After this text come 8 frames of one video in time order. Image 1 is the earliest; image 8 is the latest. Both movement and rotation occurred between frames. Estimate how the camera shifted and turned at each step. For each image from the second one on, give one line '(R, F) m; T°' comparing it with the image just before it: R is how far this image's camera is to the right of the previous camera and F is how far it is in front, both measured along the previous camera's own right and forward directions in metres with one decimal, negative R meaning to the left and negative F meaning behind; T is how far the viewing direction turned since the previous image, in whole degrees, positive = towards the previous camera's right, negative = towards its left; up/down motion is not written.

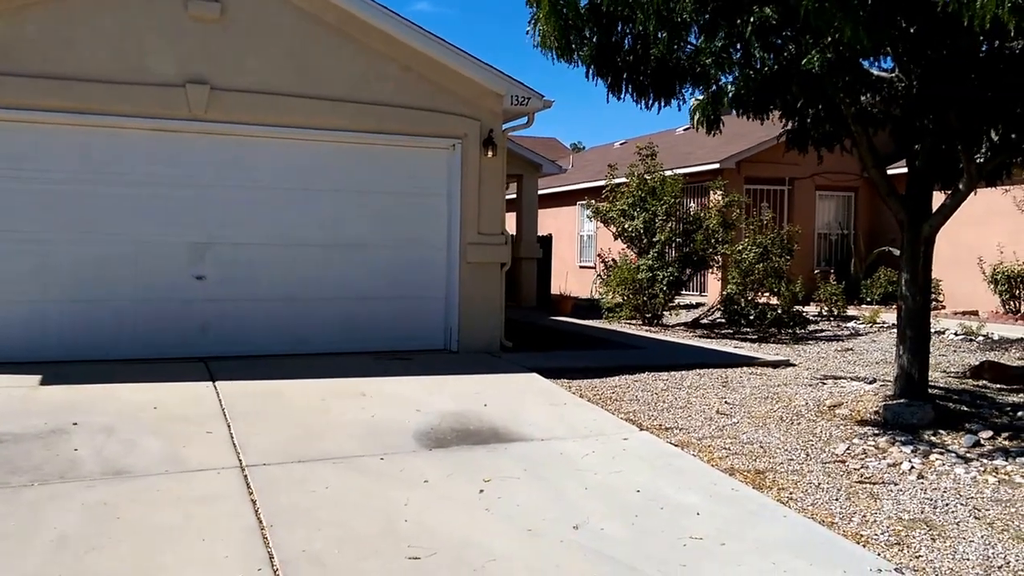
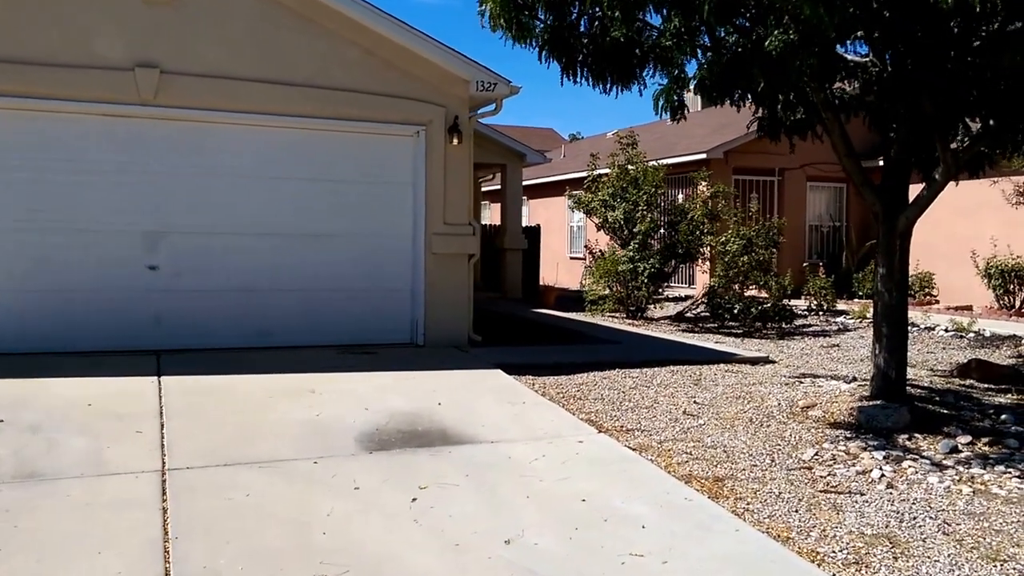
(+0.4, +0.4) m; 0°
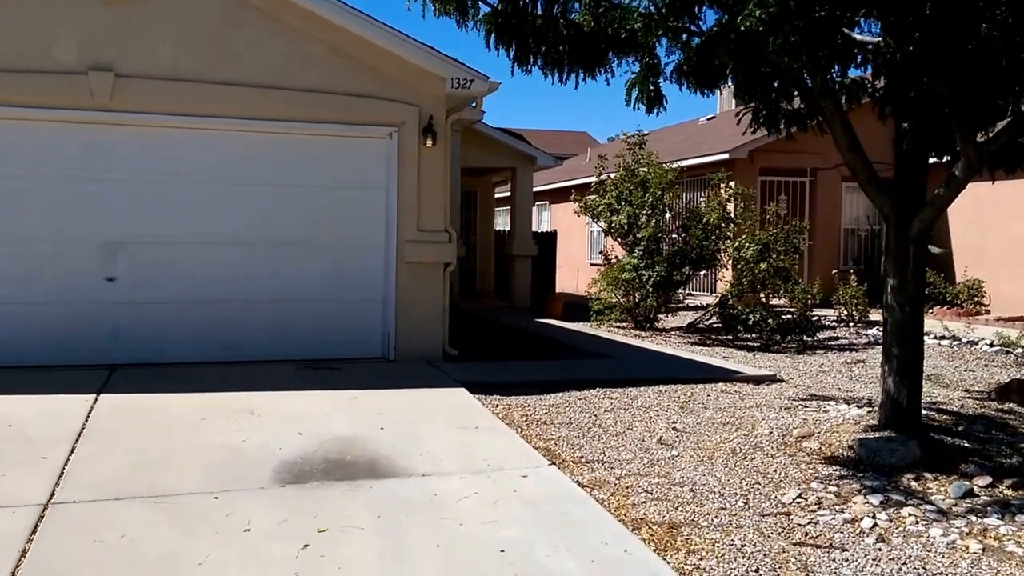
(+0.8, +0.9) m; -3°
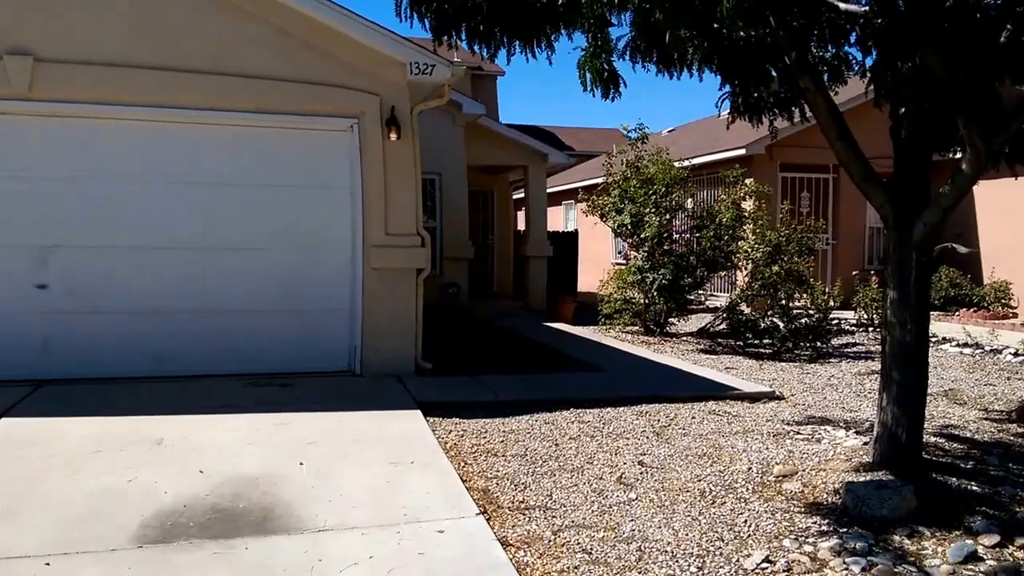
(+0.7, +0.9) m; -3°
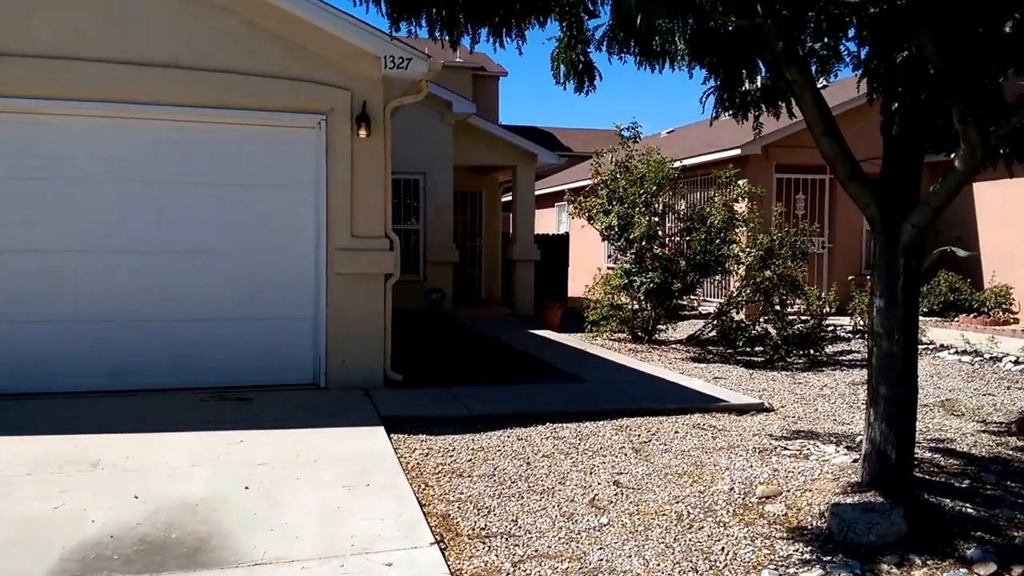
(+0.2, +0.4) m; 0°
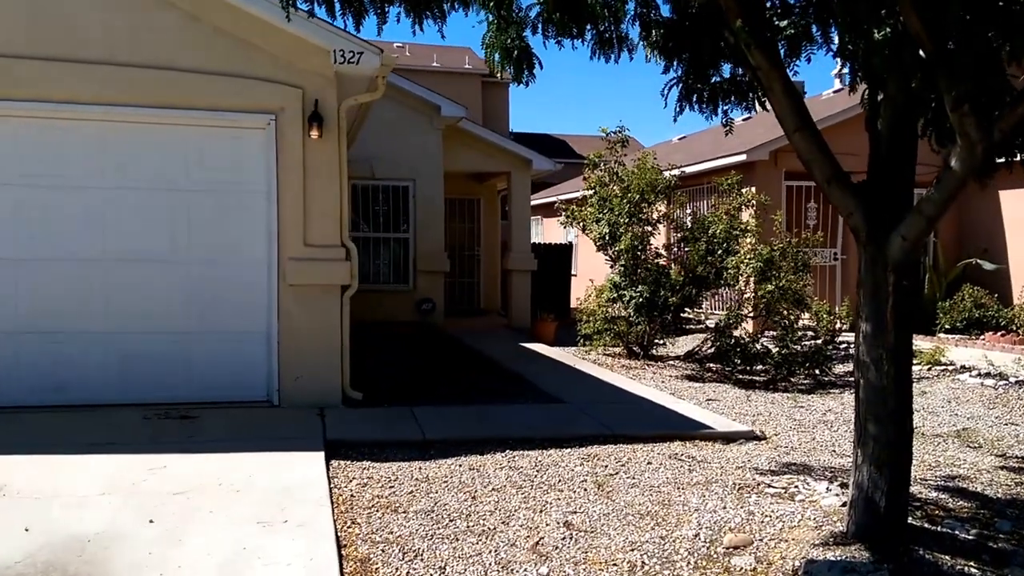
(+0.5, +0.7) m; -2°
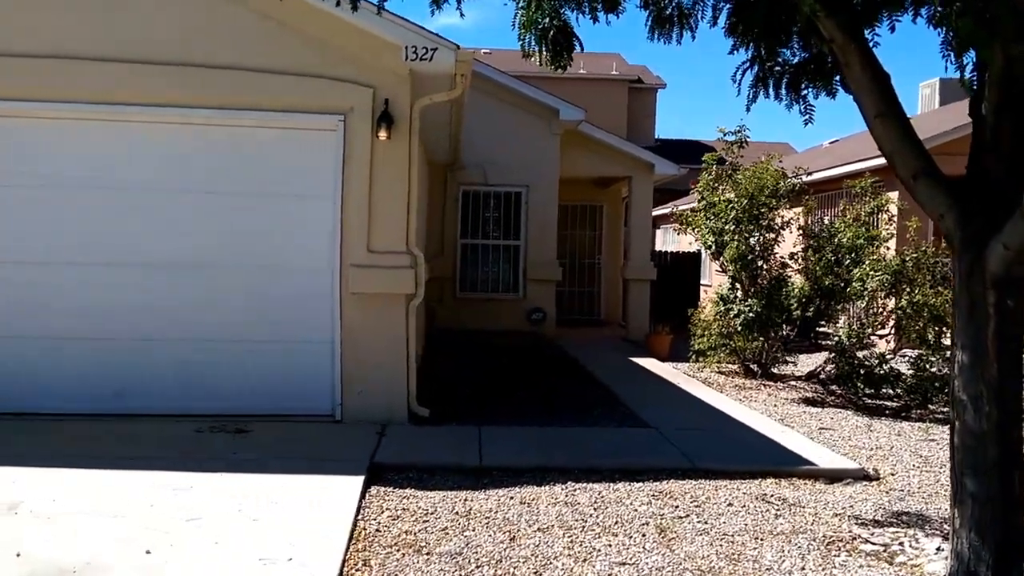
(+0.6, +0.7) m; -10°
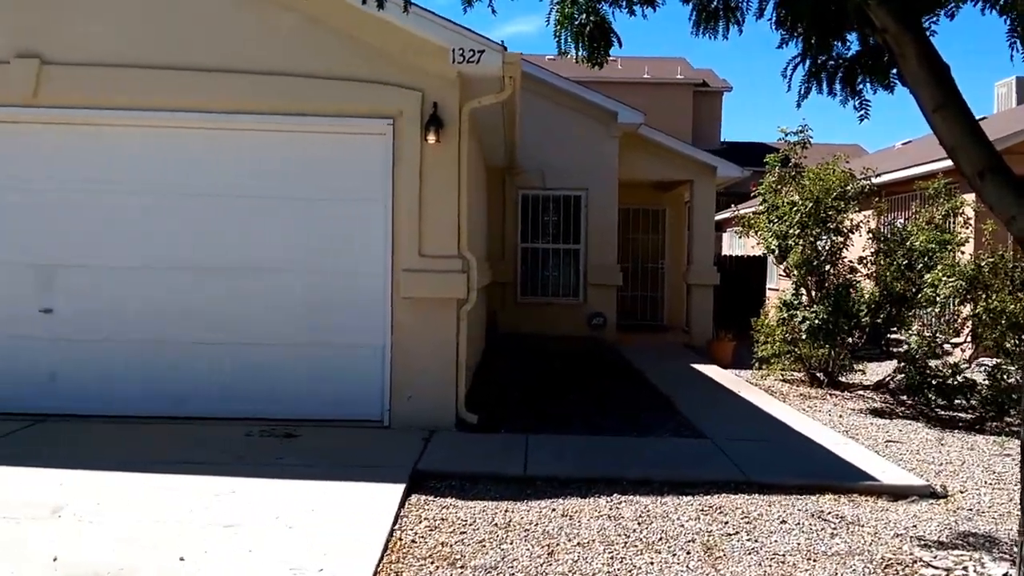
(+0.2, +0.2) m; -4°
